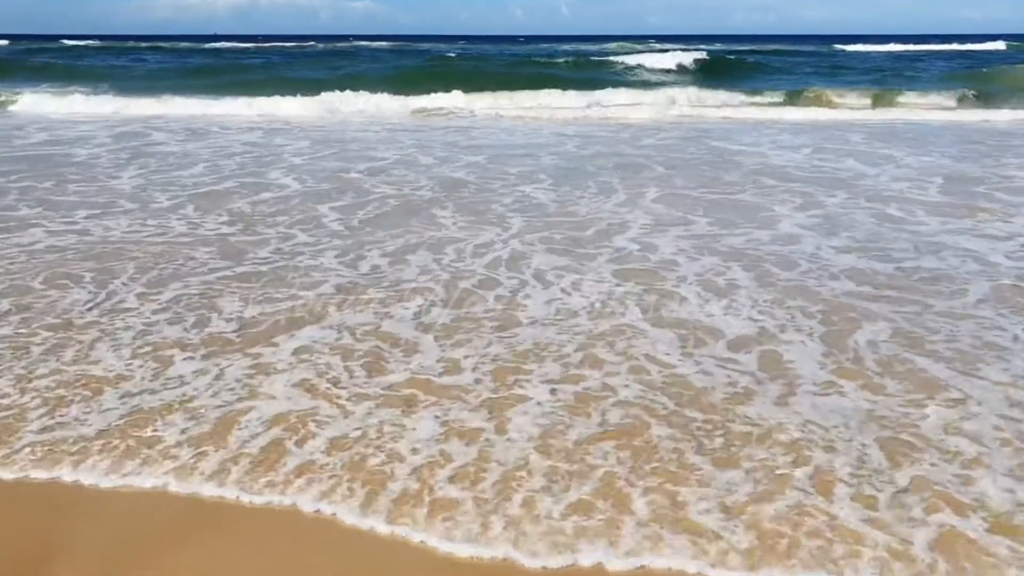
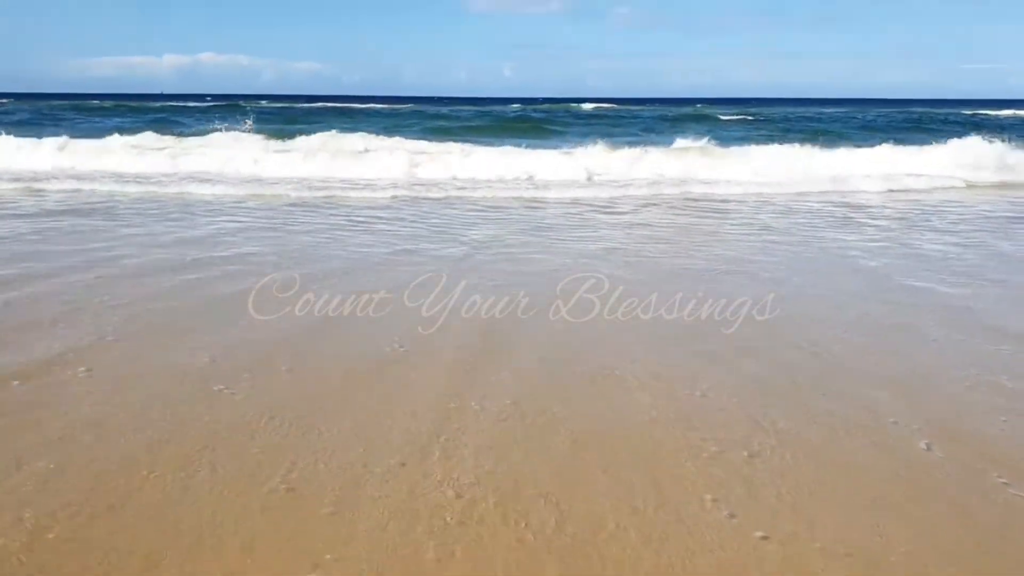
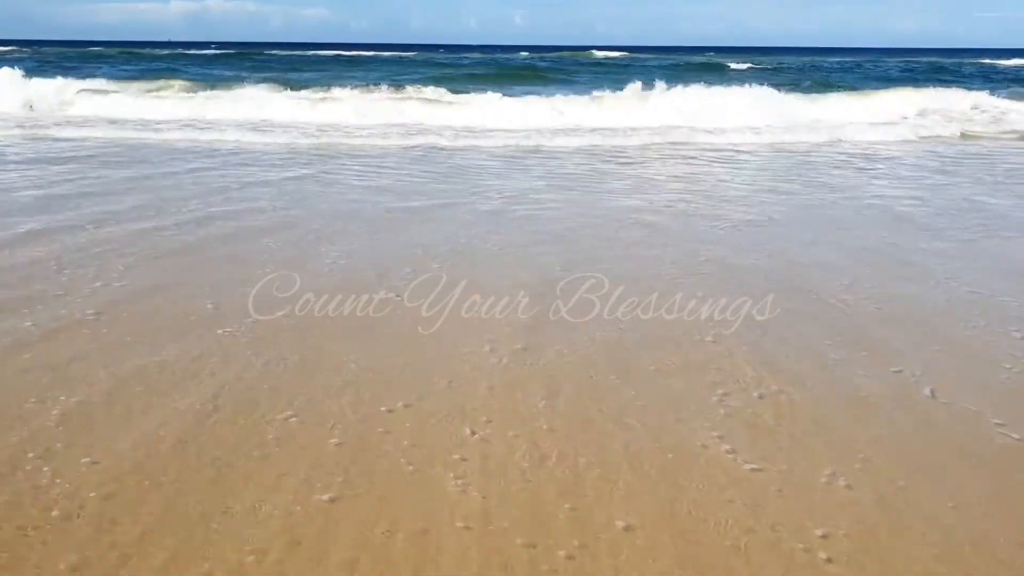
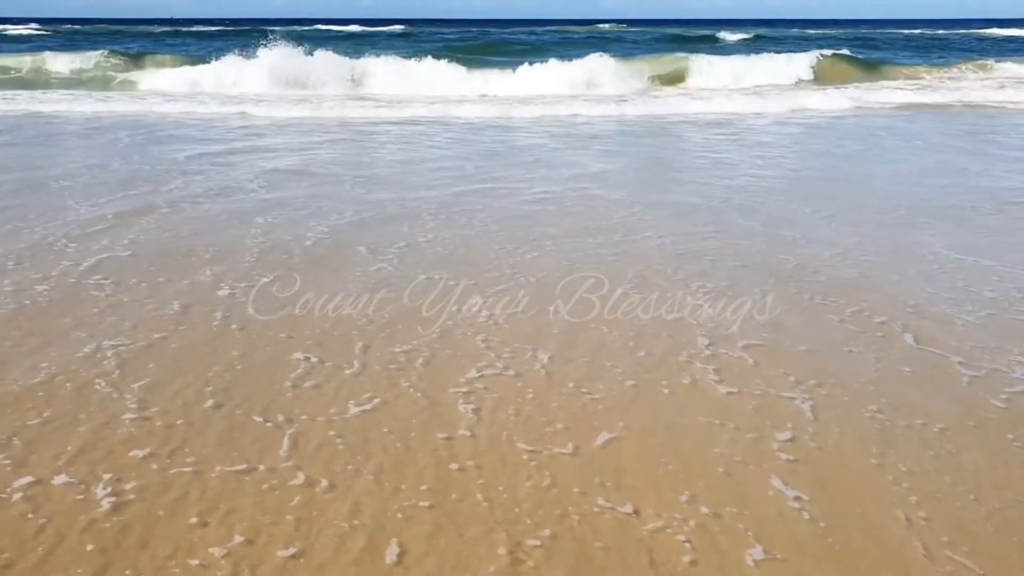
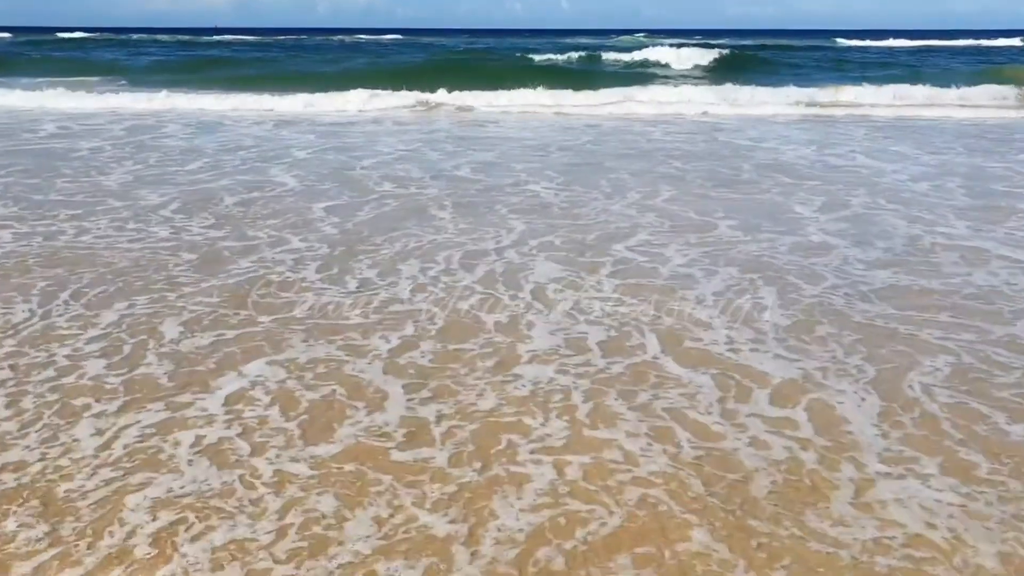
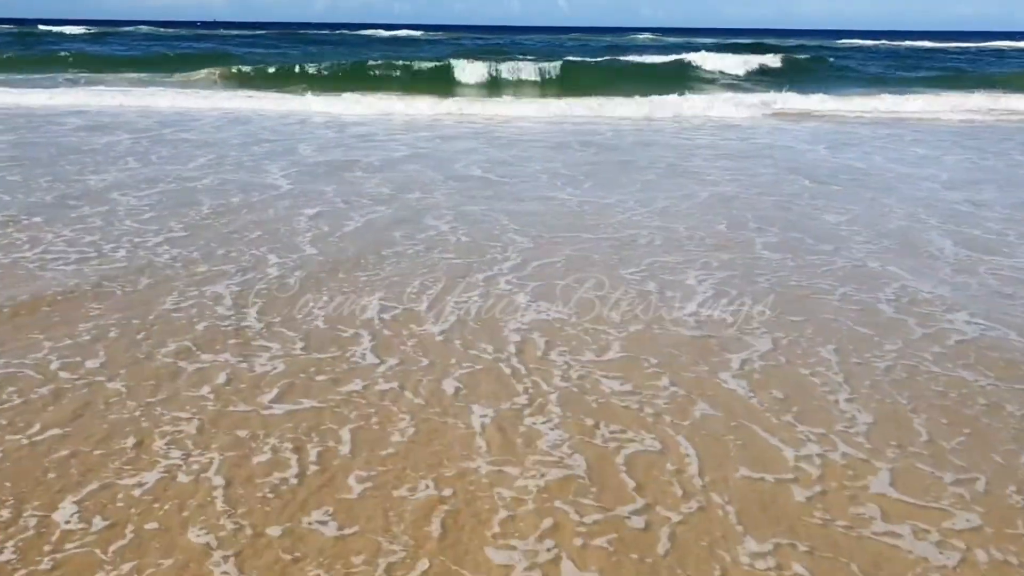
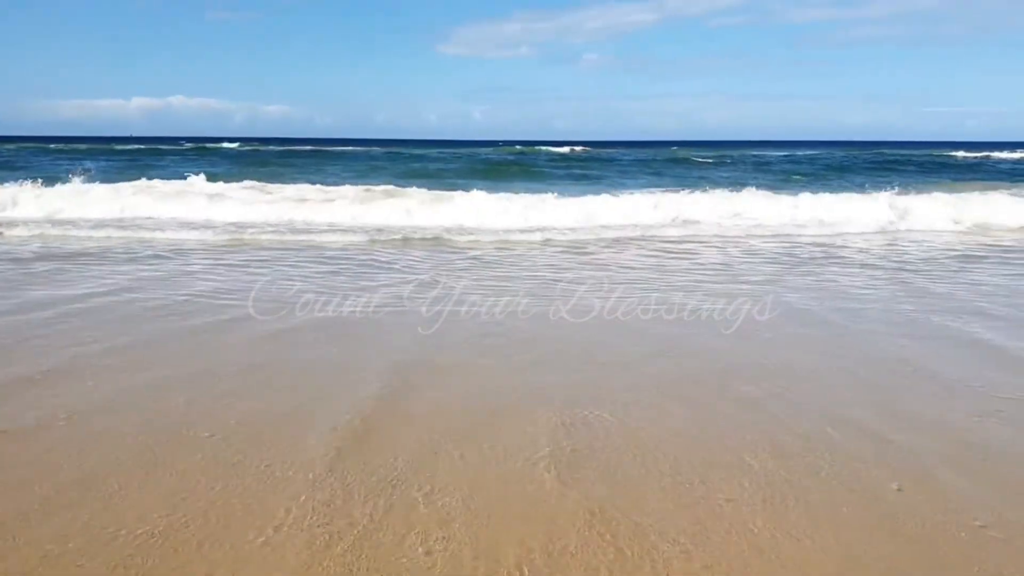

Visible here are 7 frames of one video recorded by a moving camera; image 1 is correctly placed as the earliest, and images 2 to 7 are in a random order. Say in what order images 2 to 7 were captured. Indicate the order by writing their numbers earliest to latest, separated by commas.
5, 6, 4, 3, 2, 7
